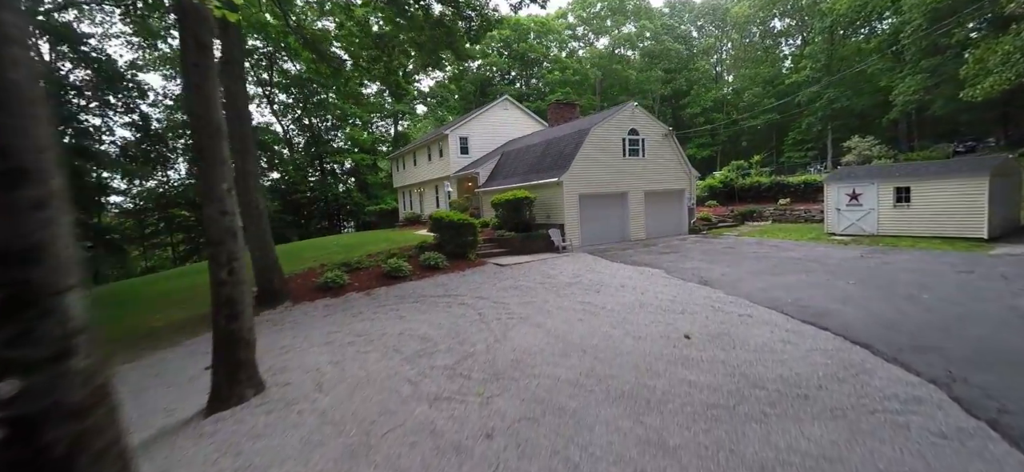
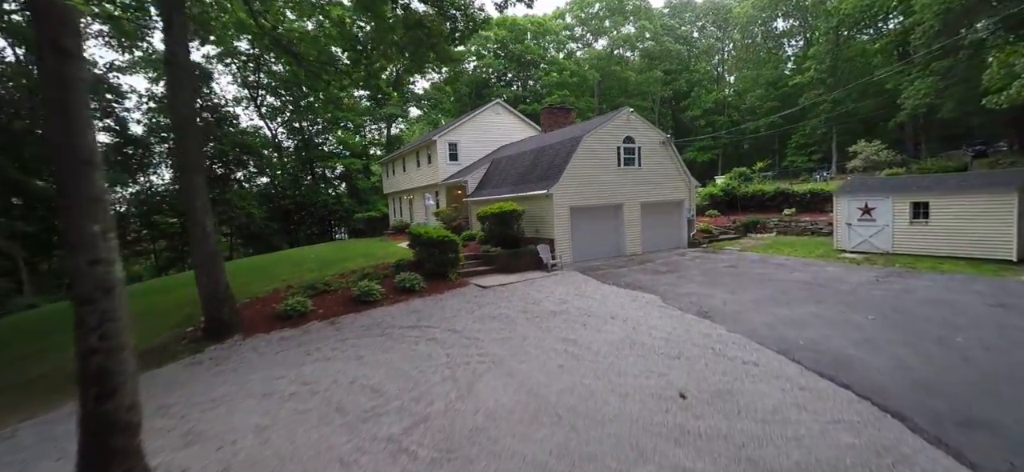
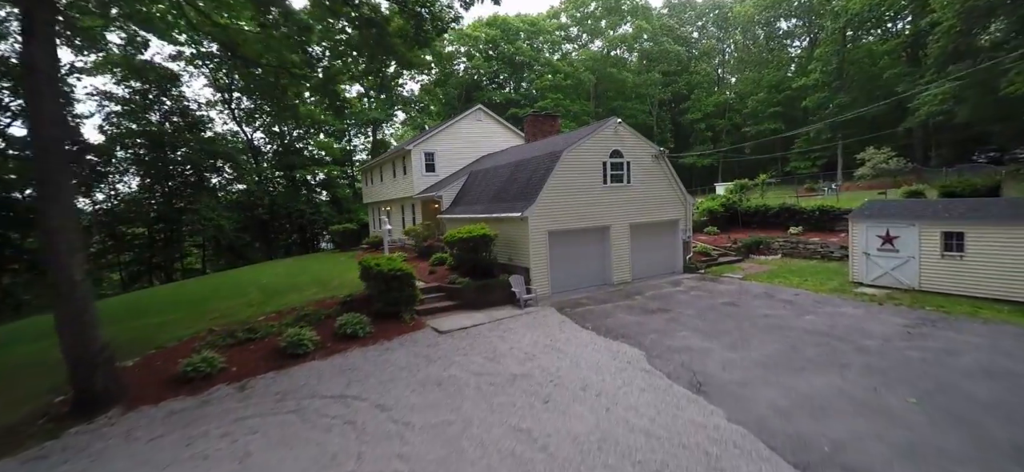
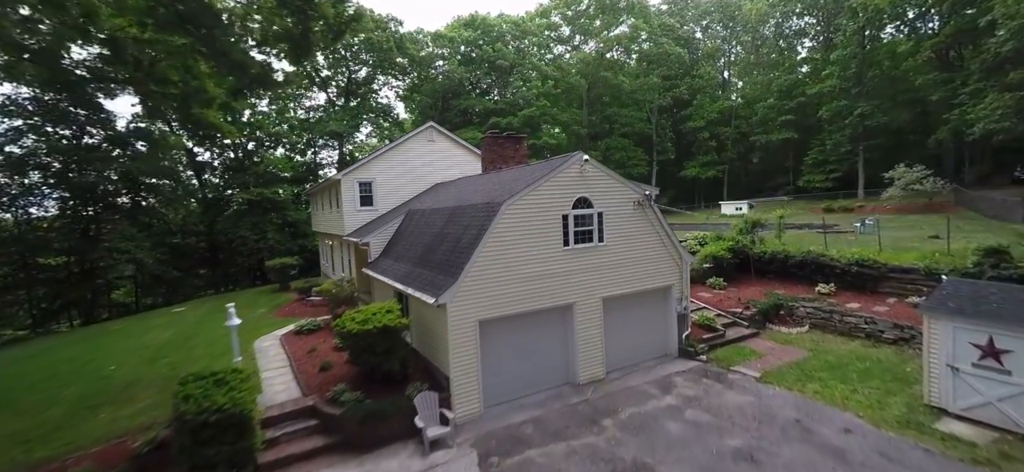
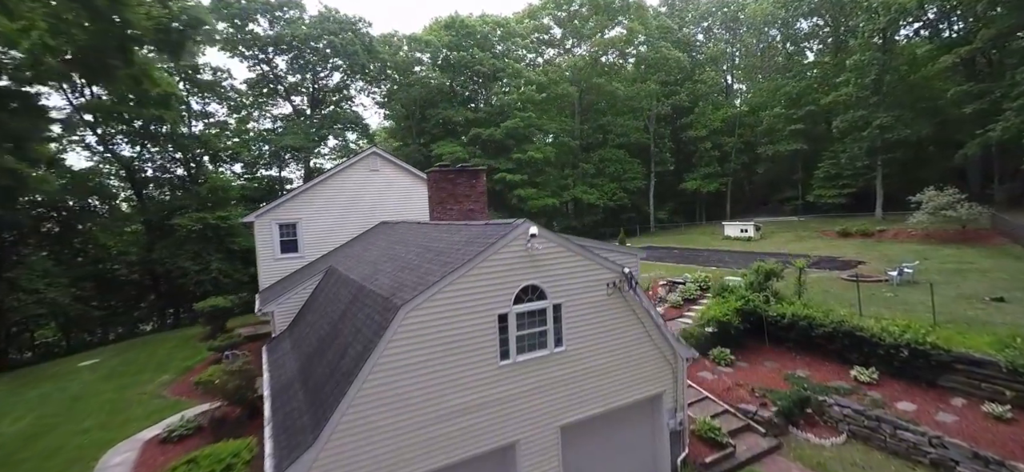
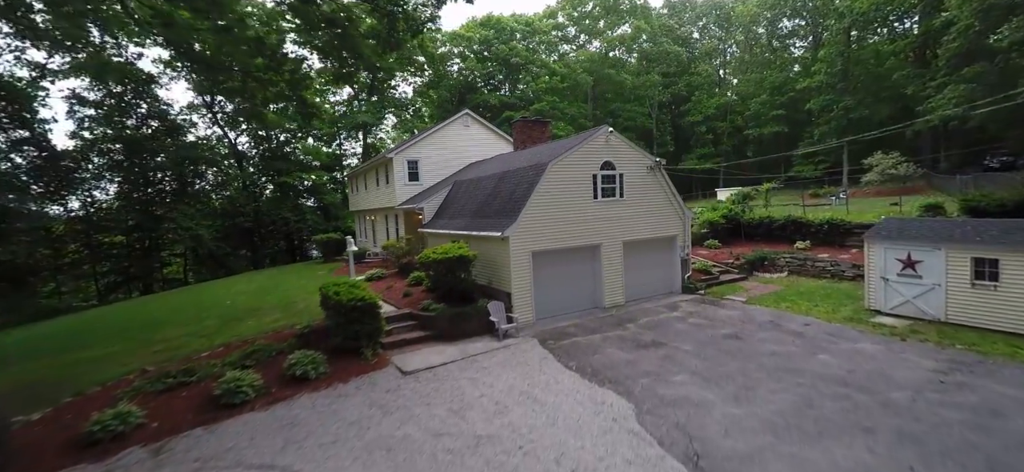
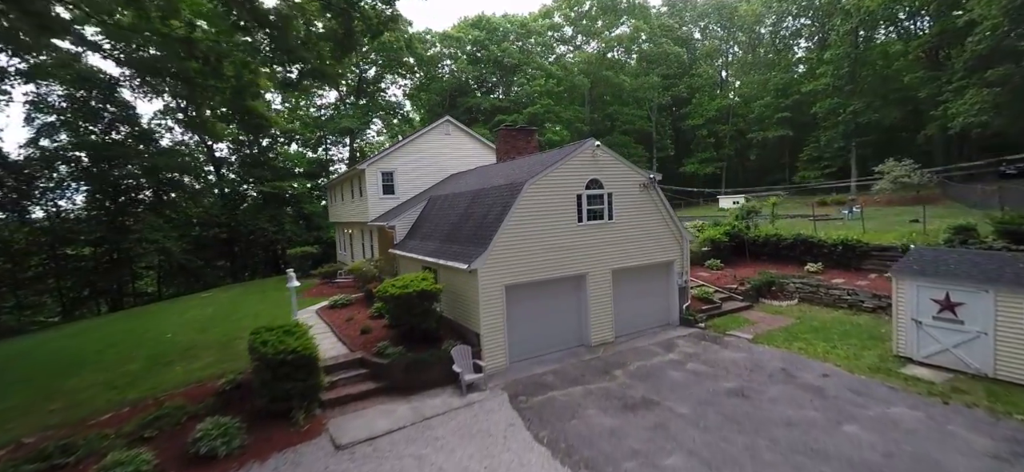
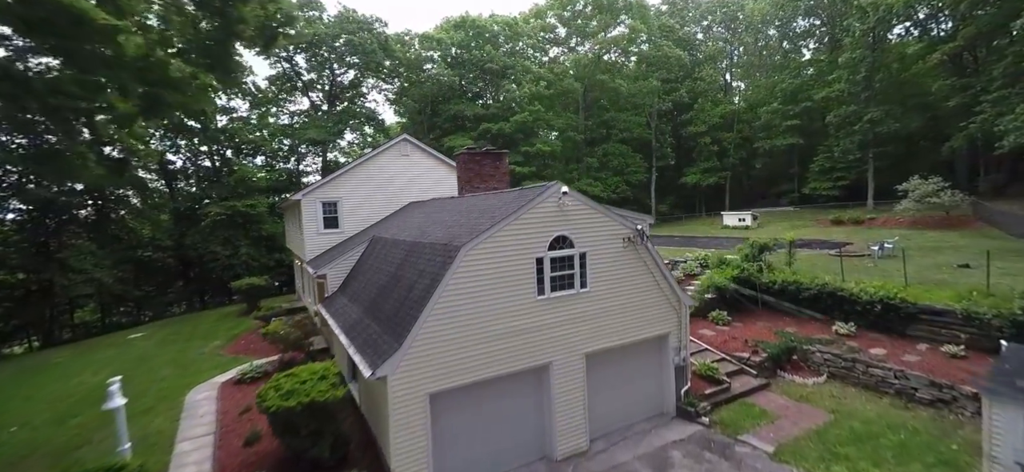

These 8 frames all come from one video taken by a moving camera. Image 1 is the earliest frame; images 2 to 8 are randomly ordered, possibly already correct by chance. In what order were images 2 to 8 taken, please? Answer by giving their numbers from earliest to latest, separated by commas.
2, 3, 6, 7, 4, 8, 5
